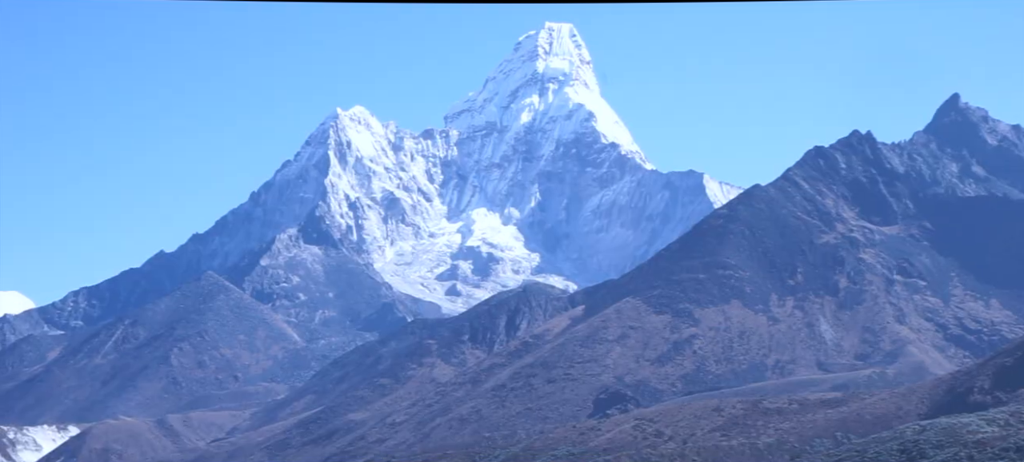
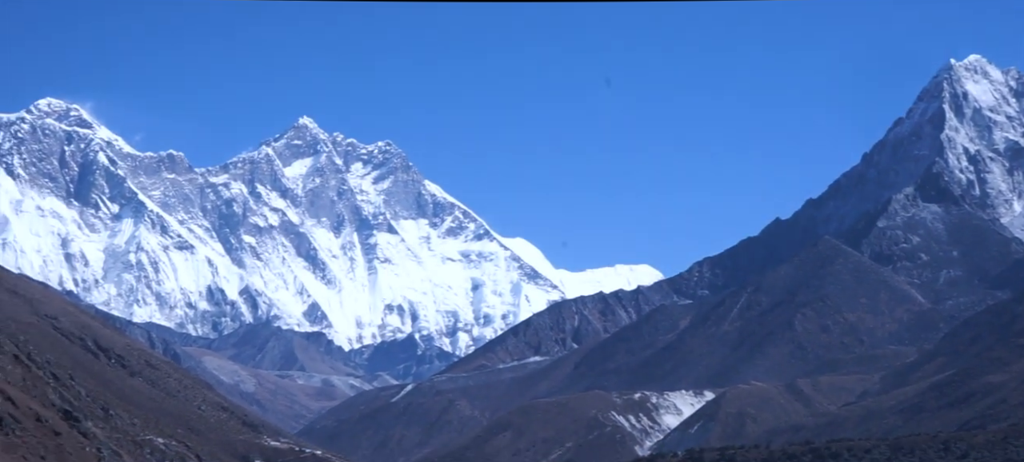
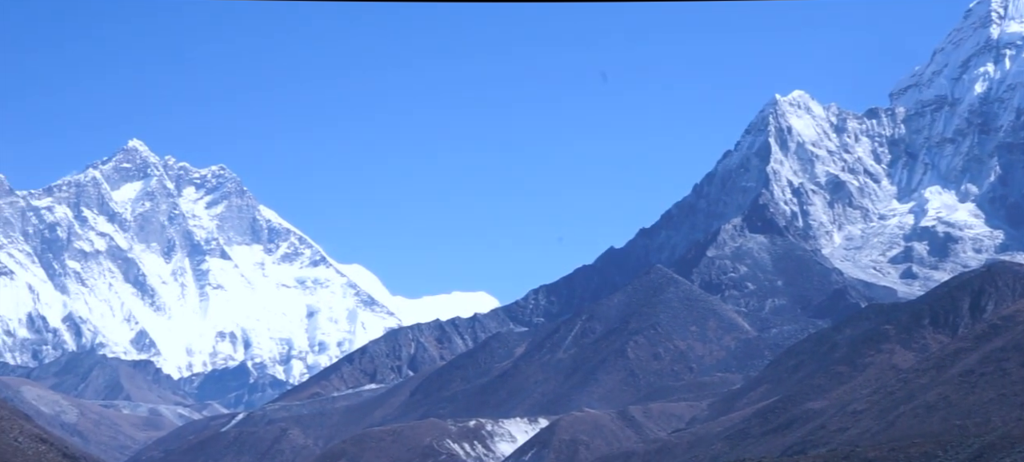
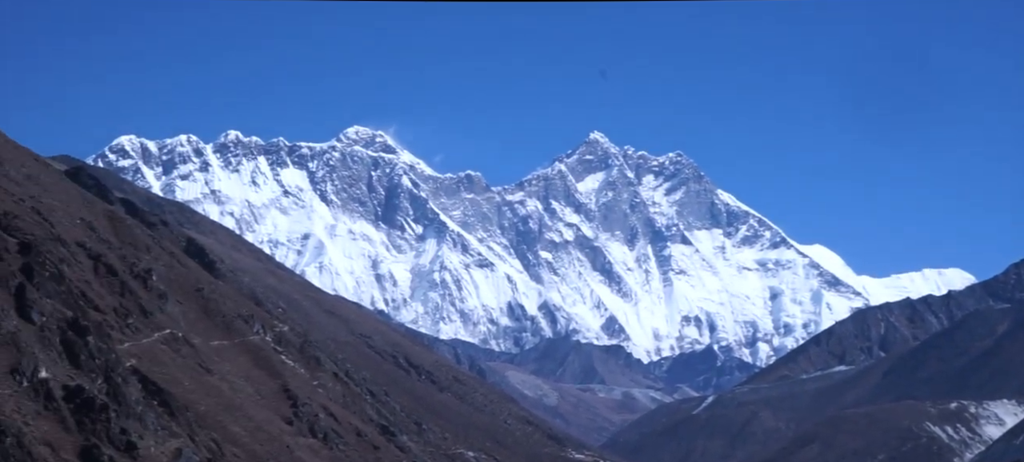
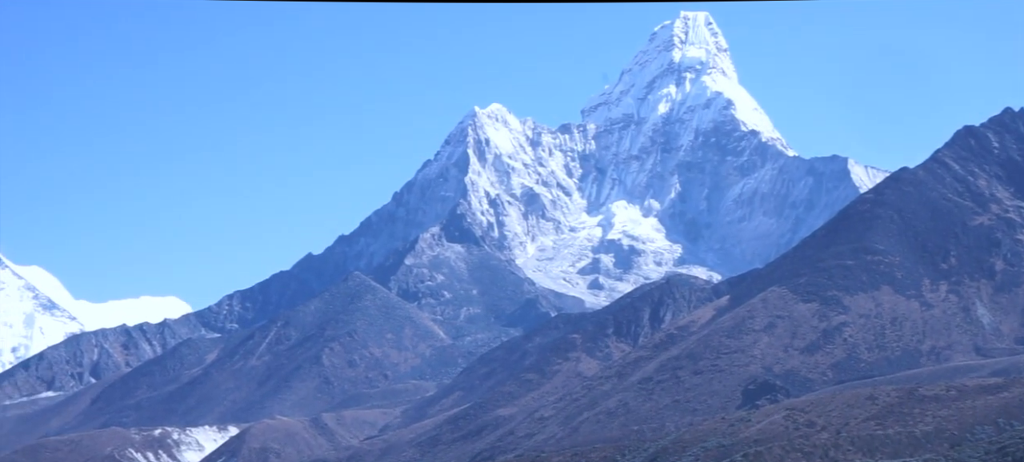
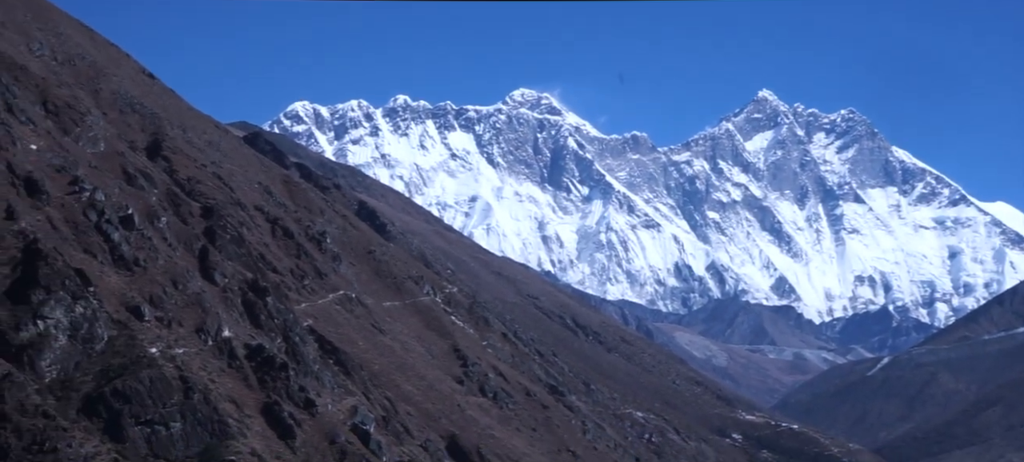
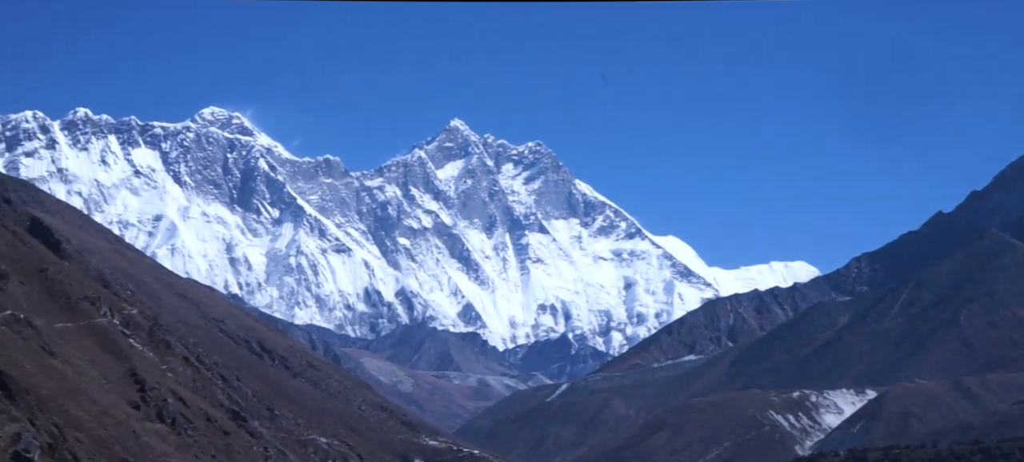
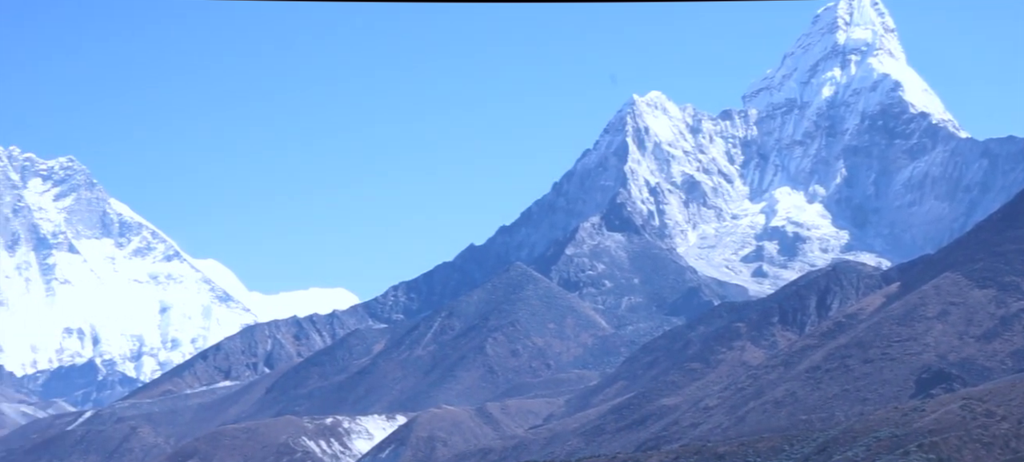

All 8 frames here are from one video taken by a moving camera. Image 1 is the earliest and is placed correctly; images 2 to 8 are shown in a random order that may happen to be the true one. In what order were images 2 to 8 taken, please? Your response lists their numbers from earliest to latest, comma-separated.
5, 8, 3, 2, 7, 4, 6
